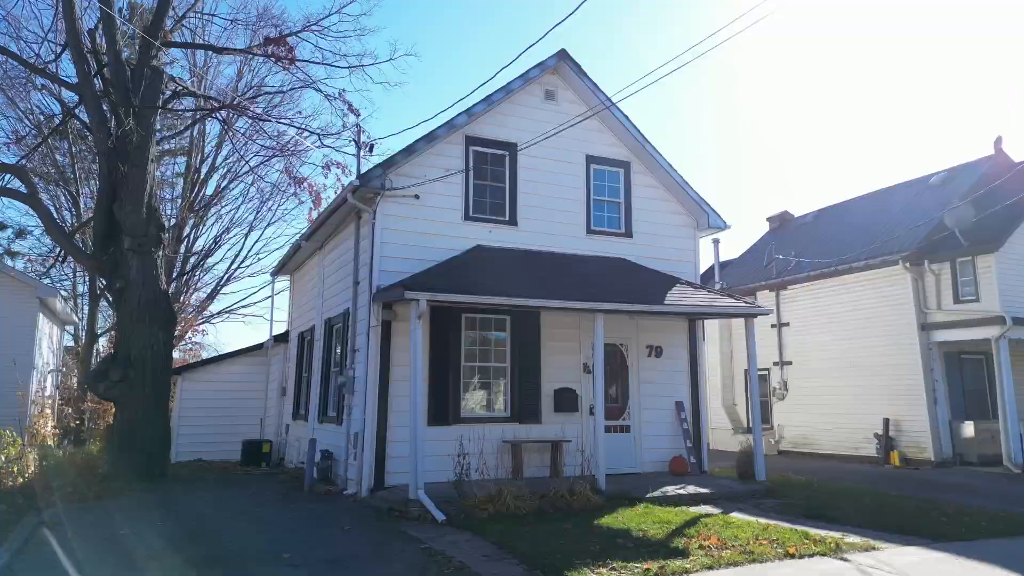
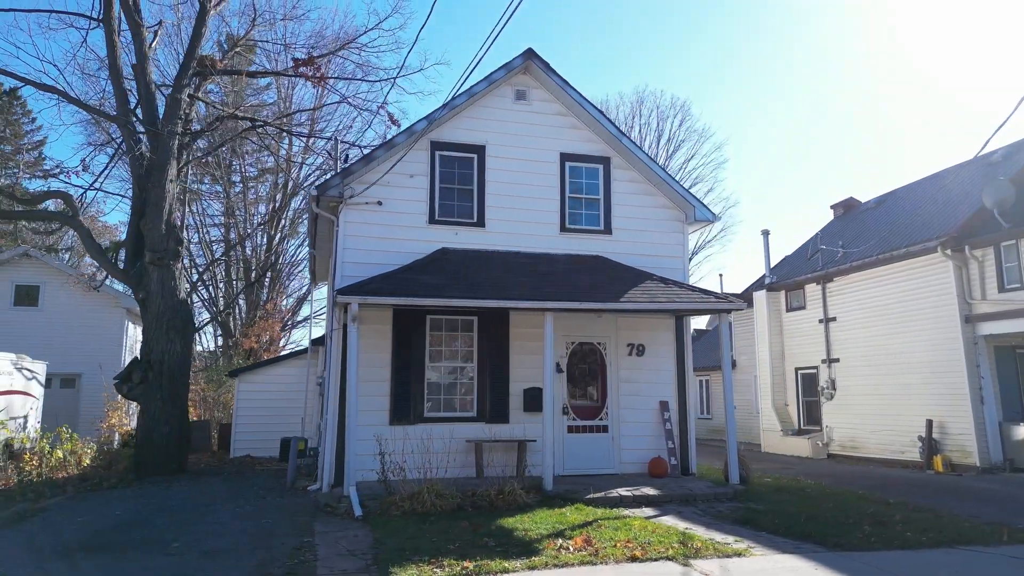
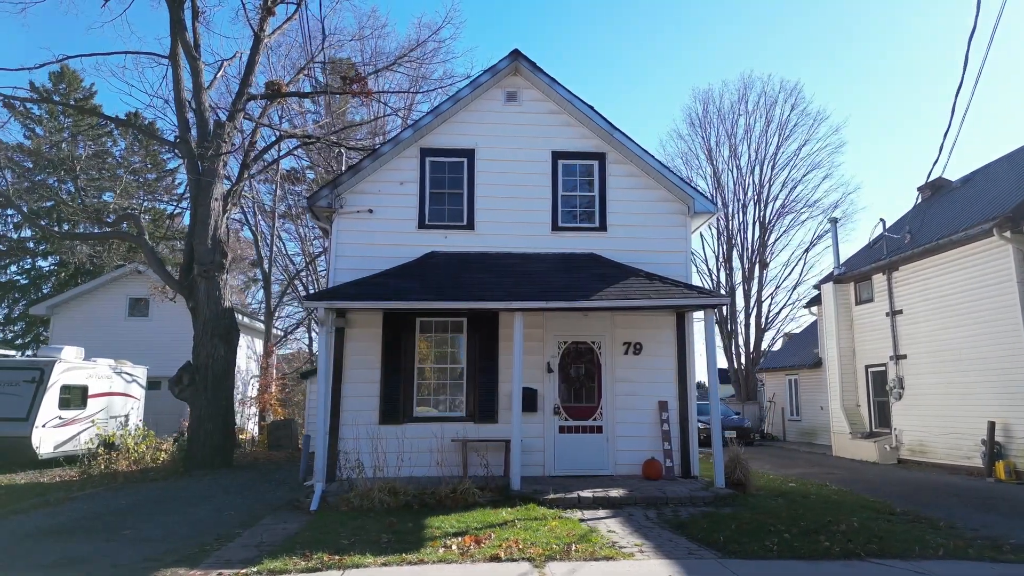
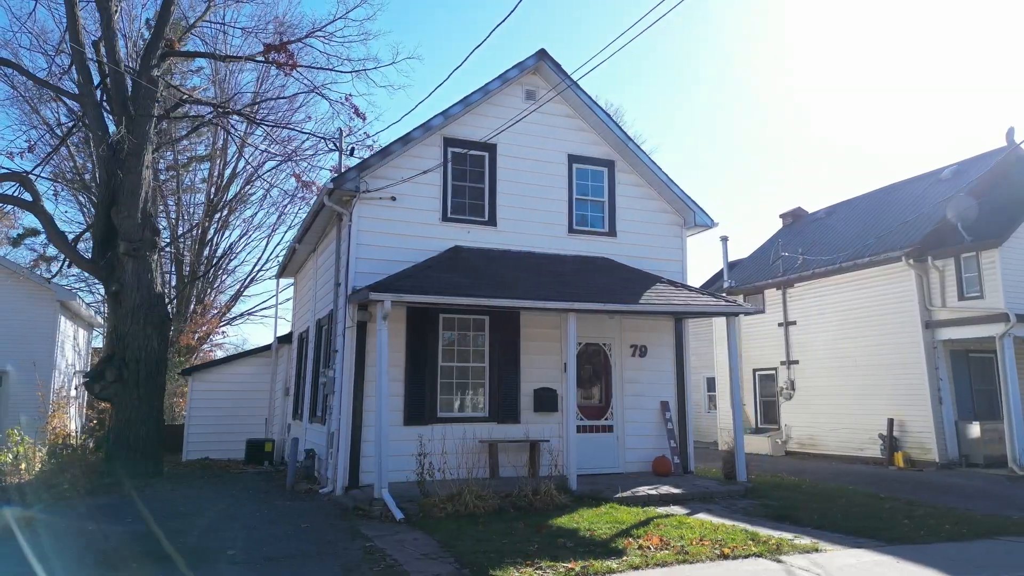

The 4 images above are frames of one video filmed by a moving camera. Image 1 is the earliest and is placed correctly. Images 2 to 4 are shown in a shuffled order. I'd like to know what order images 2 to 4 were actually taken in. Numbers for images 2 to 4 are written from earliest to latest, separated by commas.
4, 2, 3
